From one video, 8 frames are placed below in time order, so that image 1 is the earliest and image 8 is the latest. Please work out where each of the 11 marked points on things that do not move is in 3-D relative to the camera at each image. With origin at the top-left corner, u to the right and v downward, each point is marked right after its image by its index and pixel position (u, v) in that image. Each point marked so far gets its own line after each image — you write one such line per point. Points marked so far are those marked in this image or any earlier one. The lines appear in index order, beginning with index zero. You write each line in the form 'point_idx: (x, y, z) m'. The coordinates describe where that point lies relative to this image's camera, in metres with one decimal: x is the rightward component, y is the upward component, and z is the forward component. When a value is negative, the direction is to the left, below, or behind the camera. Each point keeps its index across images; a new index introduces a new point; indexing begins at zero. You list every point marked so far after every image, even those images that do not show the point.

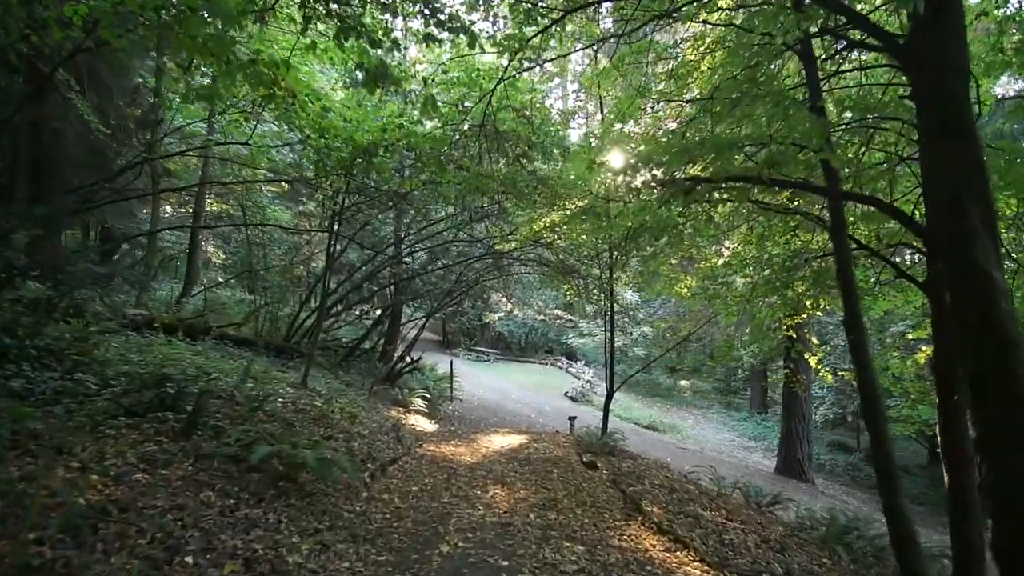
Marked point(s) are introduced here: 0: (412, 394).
0: (-2.4, -2.5, +13.2) m
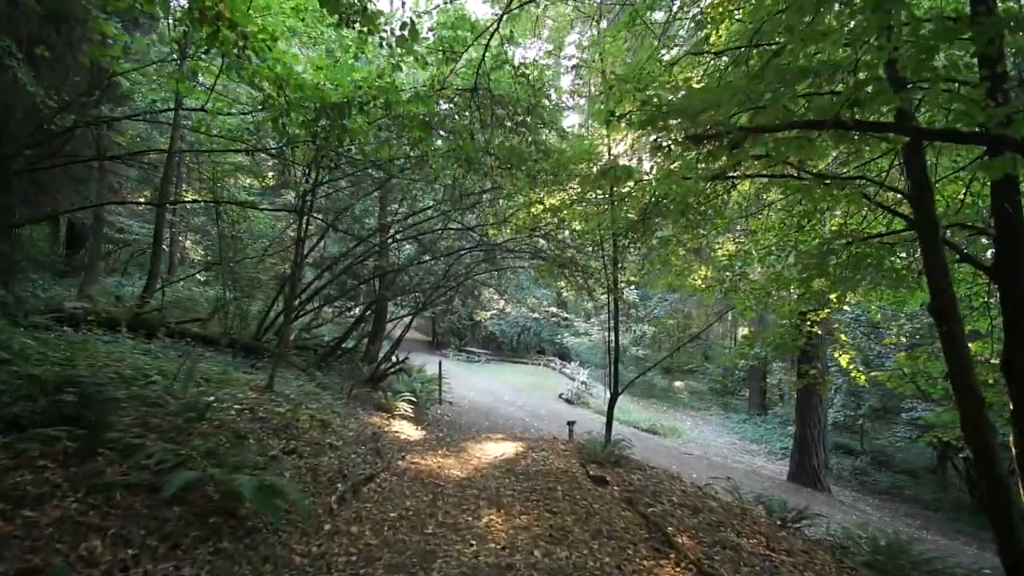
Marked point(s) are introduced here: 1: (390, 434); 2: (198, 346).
0: (-2.5, -2.4, +12.1) m
1: (-2.0, -2.4, +9.1) m
2: (-5.4, -1.0, +9.4) m
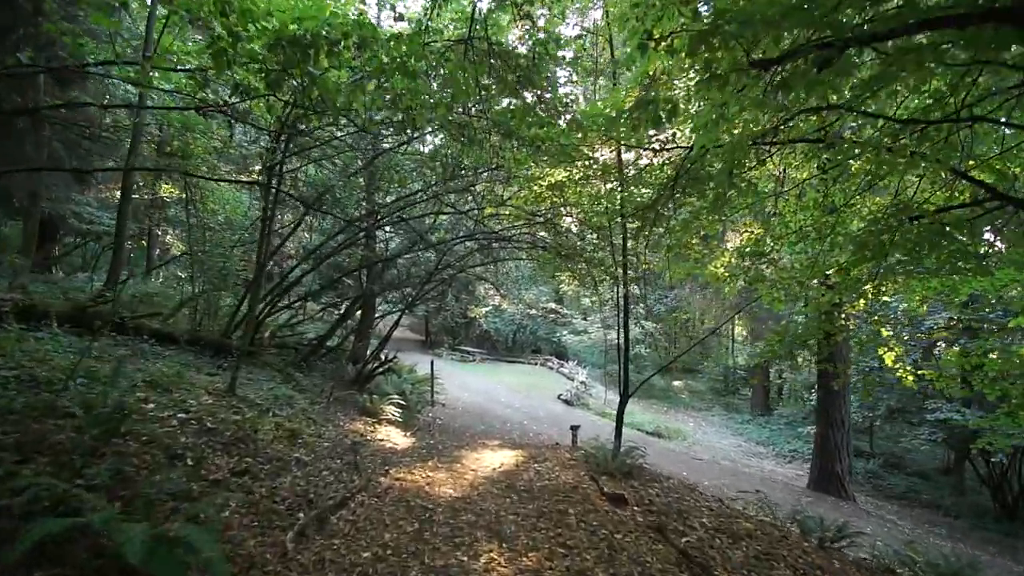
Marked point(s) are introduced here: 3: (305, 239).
0: (-2.6, -2.3, +11.1) m
1: (-2.0, -2.3, +8.0) m
2: (-5.4, -0.8, +8.3) m
3: (-4.3, +1.0, +11.5) m
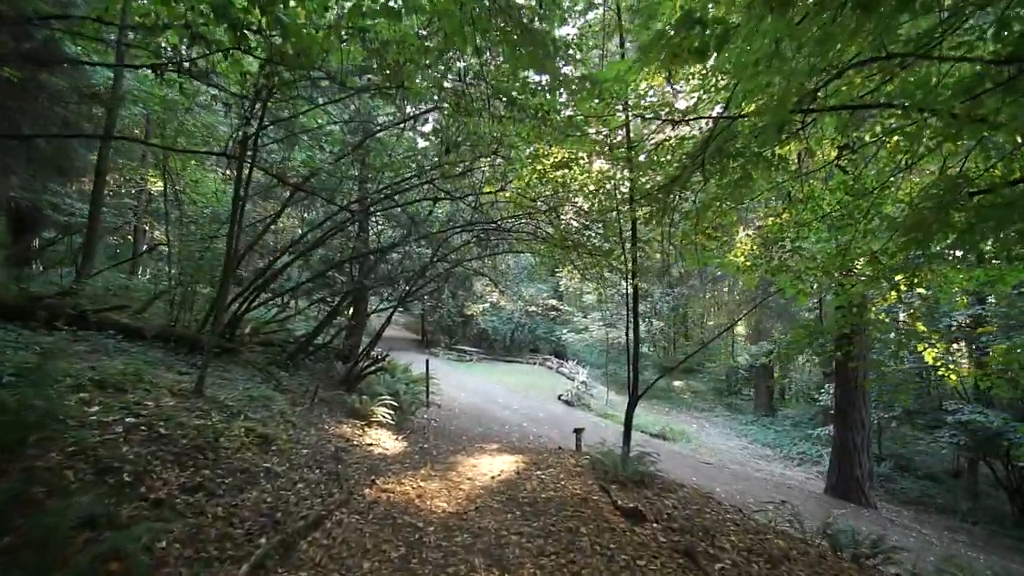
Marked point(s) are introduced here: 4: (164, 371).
0: (-2.6, -2.1, +10.4) m
1: (-2.0, -2.1, +7.3) m
2: (-5.4, -0.7, +7.6) m
3: (-4.3, +1.2, +10.8) m
4: (-4.1, -1.0, +6.4) m
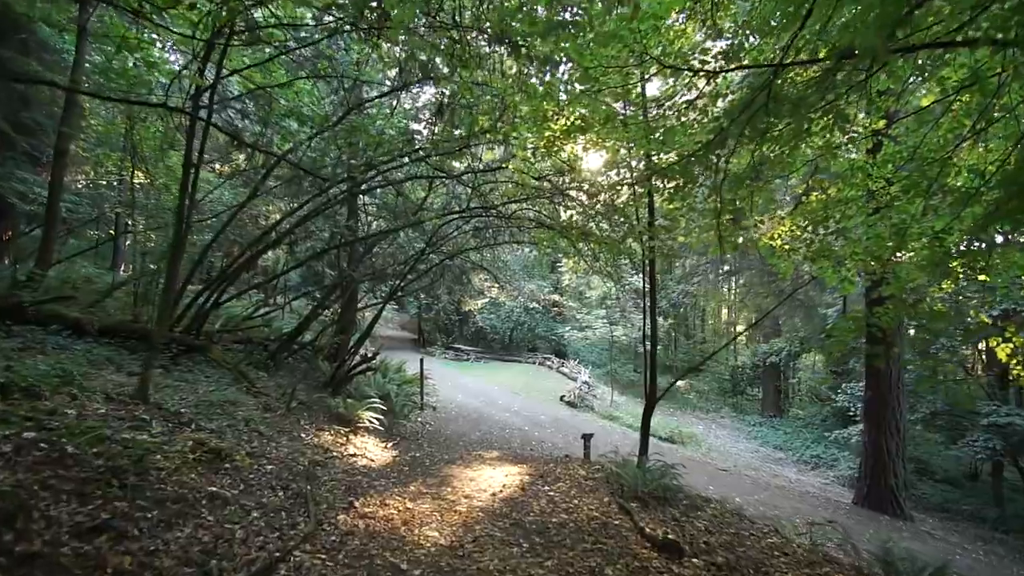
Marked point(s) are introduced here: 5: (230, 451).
0: (-2.5, -2.0, +9.4) m
1: (-1.9, -2.0, +6.4) m
2: (-5.3, -0.6, +6.6) m
3: (-4.3, +1.3, +9.8) m
4: (-4.0, -0.8, +5.5) m
5: (-2.4, -1.4, +4.7) m
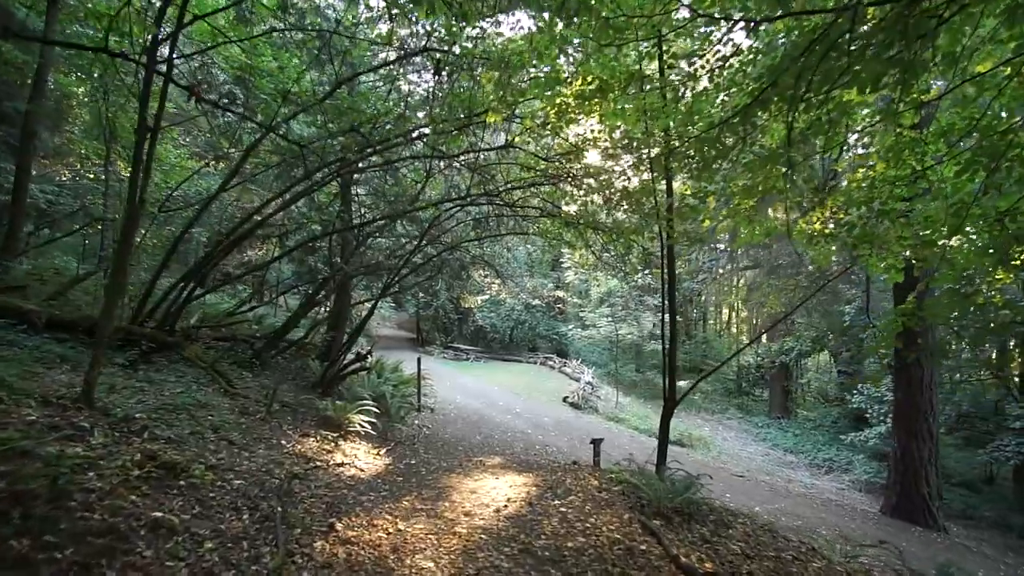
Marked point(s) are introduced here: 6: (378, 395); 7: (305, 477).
0: (-2.5, -1.9, +8.7) m
1: (-1.9, -1.9, +5.7) m
2: (-5.3, -0.5, +5.9) m
3: (-4.2, +1.4, +9.1) m
4: (-3.9, -0.7, +4.7) m
5: (-2.3, -1.3, +4.0) m
6: (-2.6, -2.1, +10.7) m
7: (-1.9, -1.7, +5.0) m
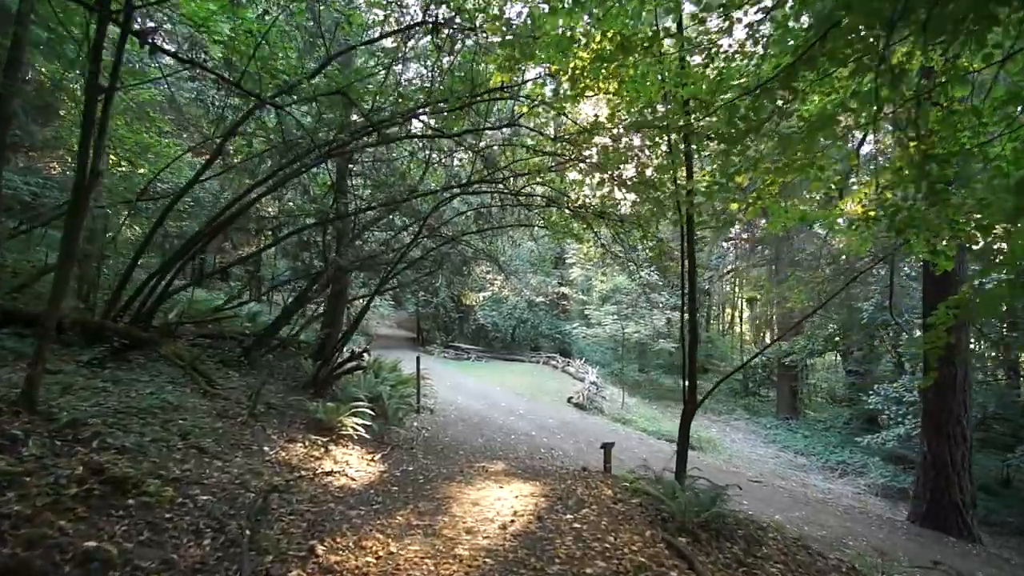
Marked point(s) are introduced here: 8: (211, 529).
0: (-2.4, -1.8, +8.2) m
1: (-1.8, -1.8, +5.1) m
2: (-5.2, -0.4, +5.3) m
3: (-4.2, +1.5, +8.6) m
4: (-3.9, -0.6, +4.2) m
5: (-2.3, -1.2, +3.4) m
6: (-2.5, -2.0, +10.1) m
7: (-1.8, -1.6, +4.5) m
8: (-1.8, -1.5, +3.5) m
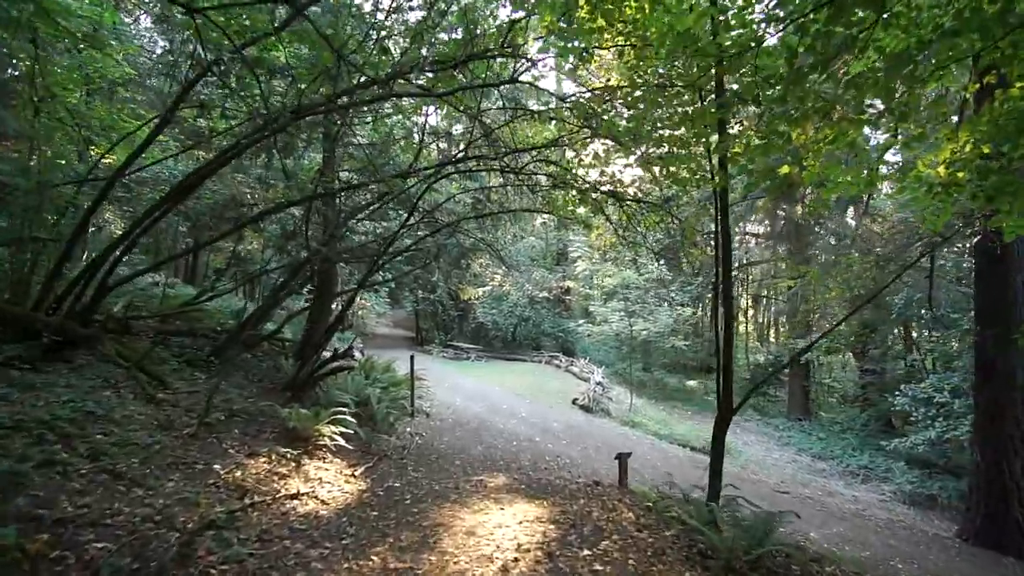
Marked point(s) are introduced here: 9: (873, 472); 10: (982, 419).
0: (-2.4, -1.6, +7.2) m
1: (-1.8, -1.6, +4.2) m
2: (-5.2, -0.2, +4.4) m
3: (-4.2, +1.6, +7.6) m
4: (-3.9, -0.5, +3.2) m
5: (-2.3, -1.0, +2.5) m
6: (-2.5, -1.8, +9.2) m
7: (-1.8, -1.5, +3.5) m
8: (-1.8, -1.3, +2.5) m
9: (+10.1, -5.2, +15.5) m
10: (+6.5, -1.8, +7.6) m
